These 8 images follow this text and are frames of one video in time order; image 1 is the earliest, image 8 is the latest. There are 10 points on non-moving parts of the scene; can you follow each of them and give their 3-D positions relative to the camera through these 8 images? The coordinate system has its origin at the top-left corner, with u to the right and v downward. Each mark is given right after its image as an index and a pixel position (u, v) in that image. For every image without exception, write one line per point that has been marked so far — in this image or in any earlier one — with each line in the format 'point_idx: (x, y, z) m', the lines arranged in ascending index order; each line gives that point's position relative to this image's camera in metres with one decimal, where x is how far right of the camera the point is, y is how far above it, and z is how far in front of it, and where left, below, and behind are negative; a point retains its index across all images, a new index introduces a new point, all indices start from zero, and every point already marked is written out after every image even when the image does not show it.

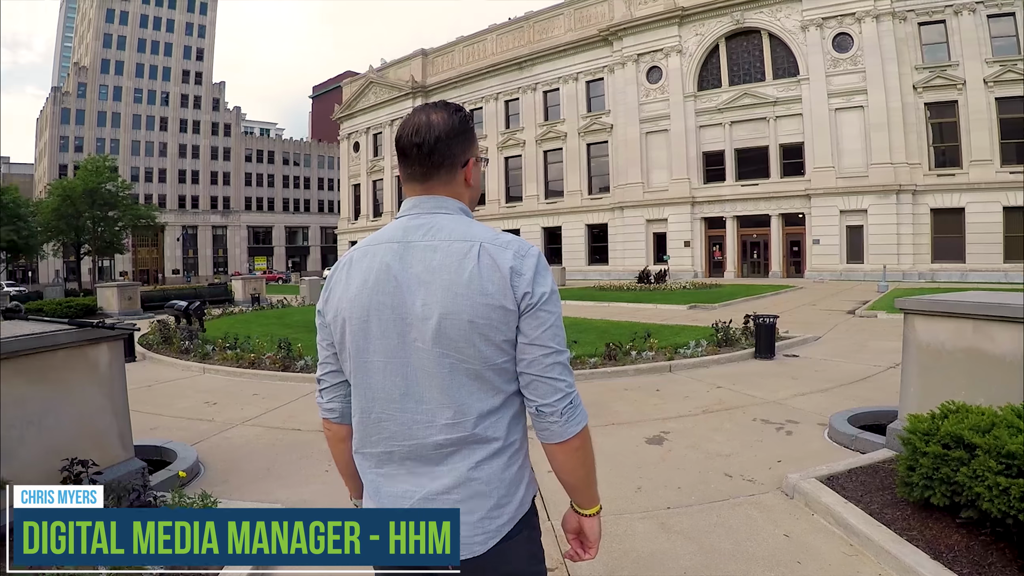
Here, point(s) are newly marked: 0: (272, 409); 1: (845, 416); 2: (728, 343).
0: (-3.2, -1.6, +7.7) m
1: (+3.2, -1.3, +5.6) m
2: (+3.4, -0.9, +9.5) m
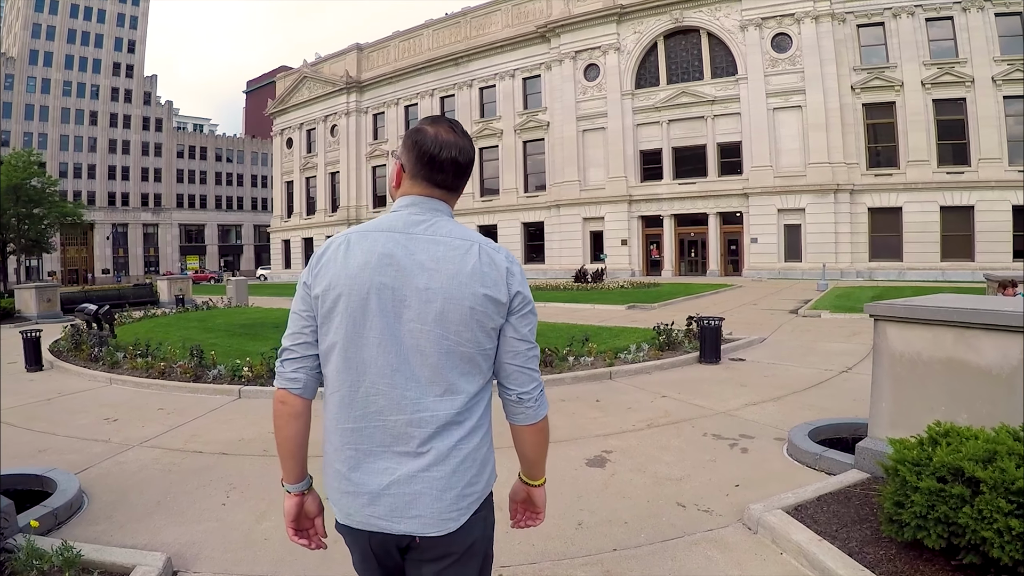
0: (-3.9, -1.7, +6.7) m
1: (+2.6, -1.3, +5.1) m
2: (+2.5, -0.9, +8.9) m
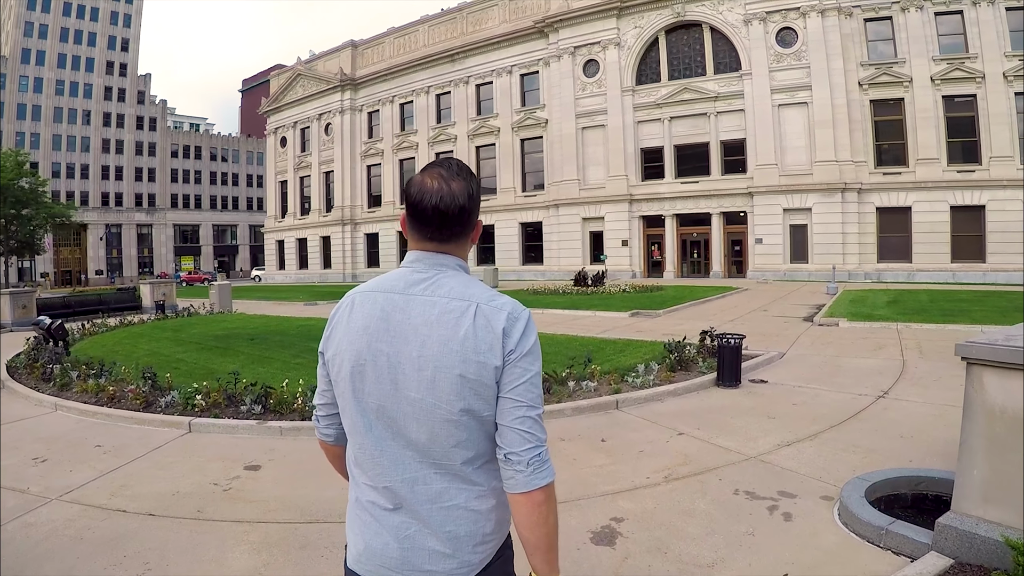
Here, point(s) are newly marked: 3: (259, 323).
0: (-4.0, -1.8, +5.8) m
1: (+2.5, -1.5, +4.1) m
2: (+2.4, -1.1, +8.0) m
3: (-6.7, -0.9, +15.2) m
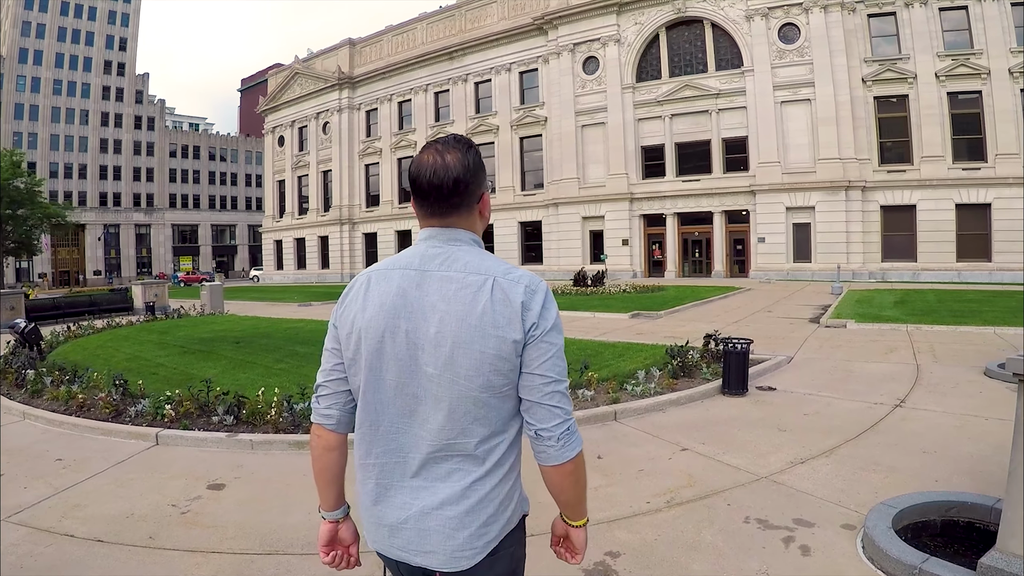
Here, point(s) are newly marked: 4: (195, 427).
0: (-4.1, -1.9, +5.3) m
1: (+2.4, -1.5, +3.7) m
2: (+2.3, -1.1, +7.5) m
3: (-6.8, -1.0, +14.7) m
4: (-3.6, -1.6, +6.5) m
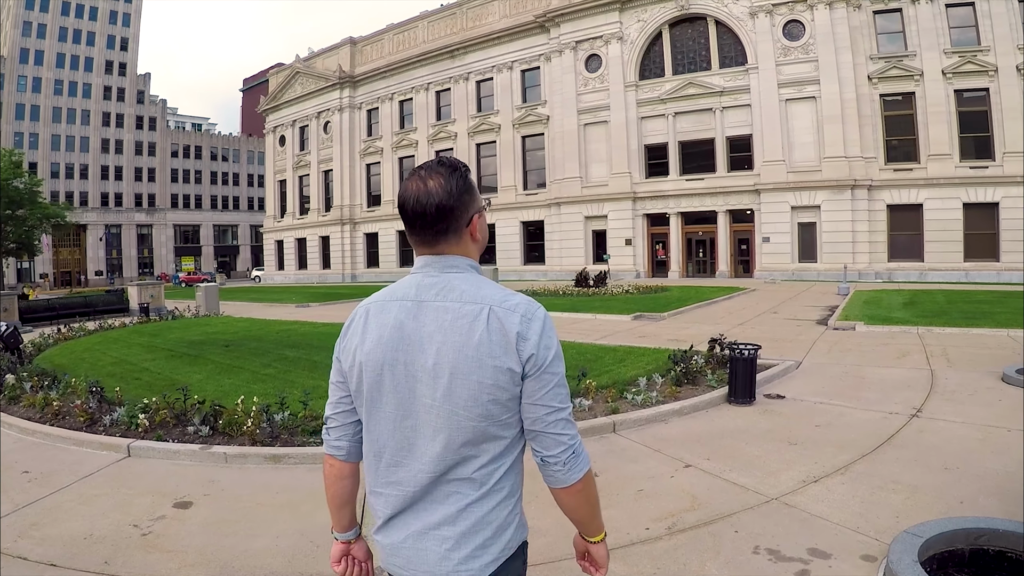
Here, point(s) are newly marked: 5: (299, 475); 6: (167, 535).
0: (-4.2, -1.9, +5.0) m
1: (+2.3, -1.5, +3.3) m
2: (+2.2, -1.1, +7.2) m
3: (-6.8, -1.0, +14.4) m
4: (-3.7, -1.6, +6.2) m
5: (-2.0, -1.7, +5.3) m
6: (-2.6, -1.8, +4.3) m
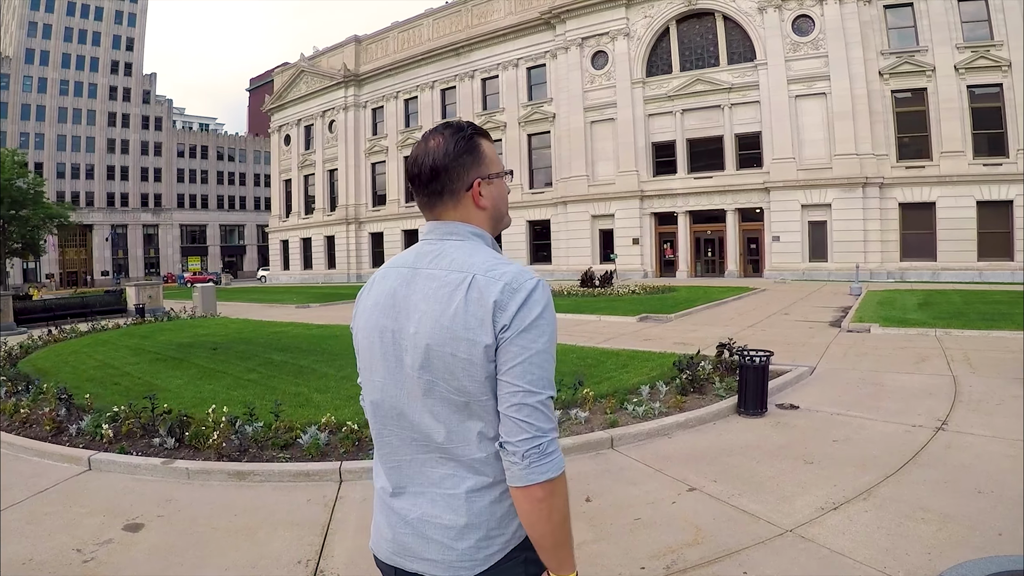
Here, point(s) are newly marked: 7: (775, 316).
0: (-4.3, -1.9, +4.6) m
1: (+2.2, -1.5, +2.8) m
2: (+2.1, -1.2, +6.7) m
3: (-6.8, -1.0, +14.0) m
4: (-3.8, -1.6, +5.8) m
5: (-2.1, -1.7, +4.8) m
6: (-2.7, -1.9, +3.9) m
7: (+7.1, -0.7, +15.4) m
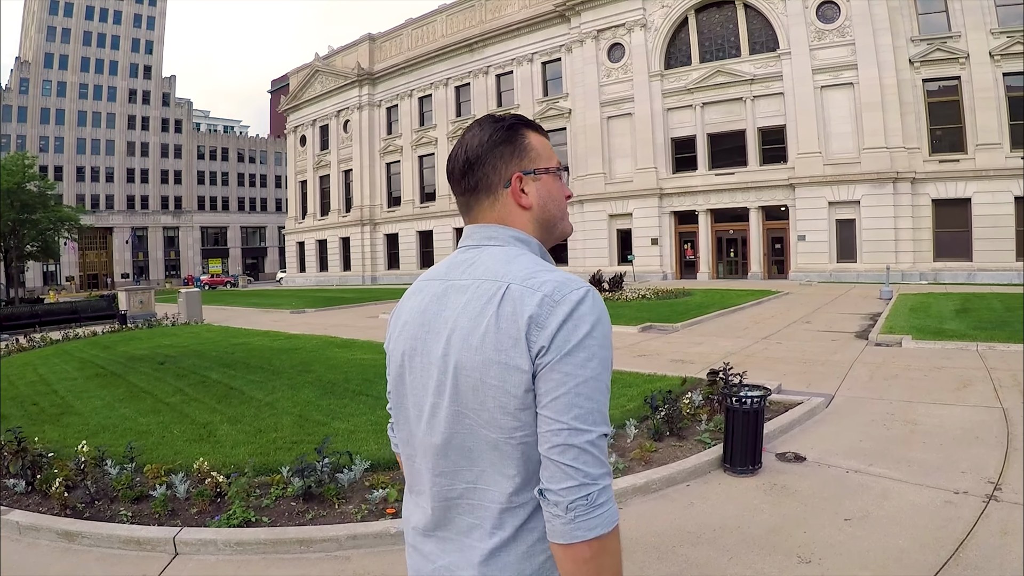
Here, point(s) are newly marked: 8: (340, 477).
0: (-5.0, -2.1, +3.5) m
1: (+1.4, -1.7, +1.5) m
2: (+1.5, -1.3, +5.3) m
3: (-7.1, -1.2, +13.1) m
4: (-4.5, -1.8, +4.7) m
5: (-2.8, -1.9, +3.7) m
6: (-3.4, -2.0, +2.8) m
7: (+6.9, -0.9, +13.9) m
8: (-1.5, -1.6, +4.9) m
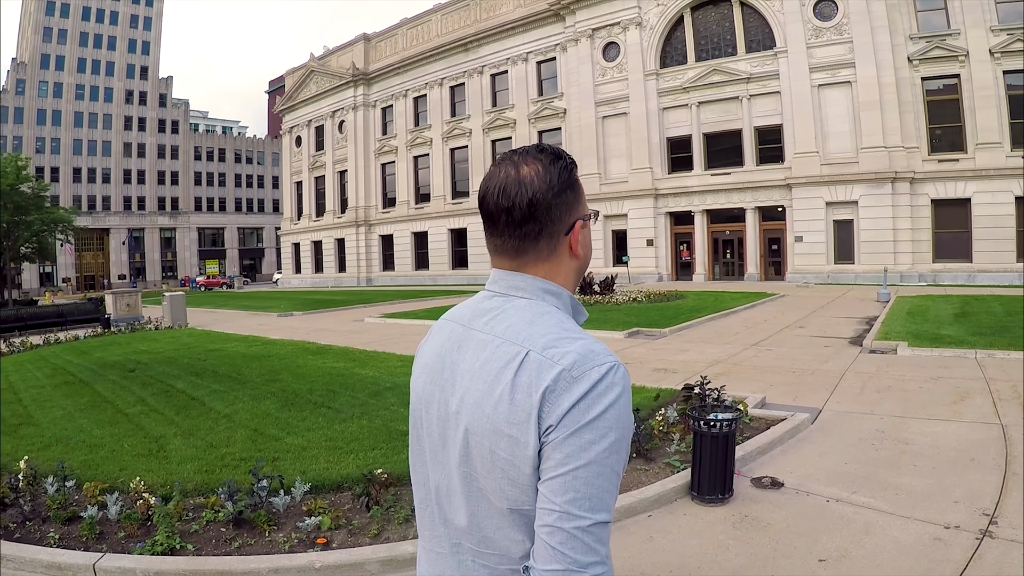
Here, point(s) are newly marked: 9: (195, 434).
0: (-5.4, -2.2, +3.2) m
1: (+1.0, -1.8, +1.1) m
2: (+1.1, -1.4, +5.0) m
3: (-7.5, -1.3, +12.7) m
4: (-4.8, -1.9, +4.4) m
5: (-3.2, -2.0, +3.3) m
6: (-3.8, -2.1, +2.4) m
7: (+6.5, -1.0, +13.5) m
8: (-1.9, -1.7, +4.5) m
9: (-3.5, -1.6, +6.4) m
